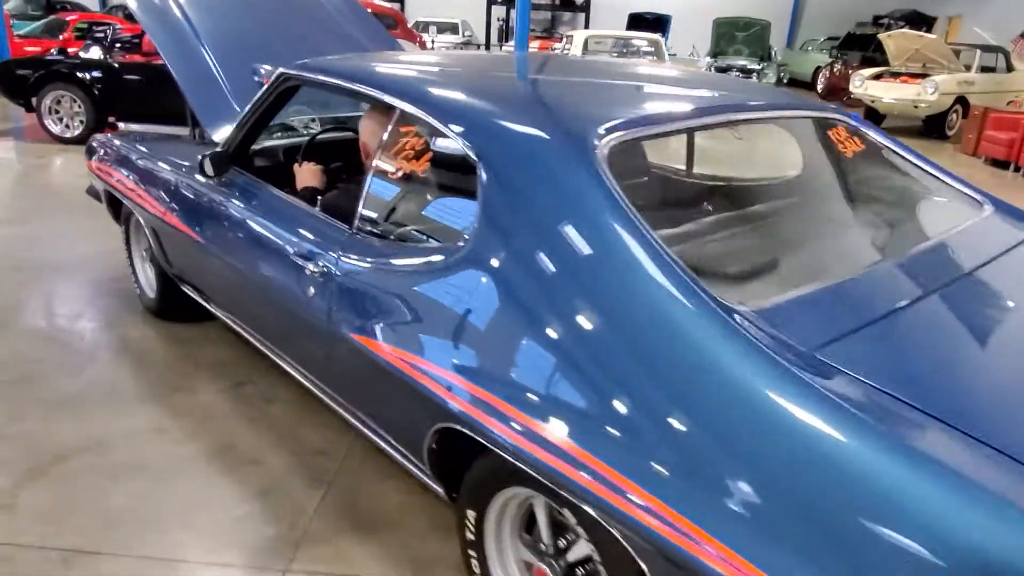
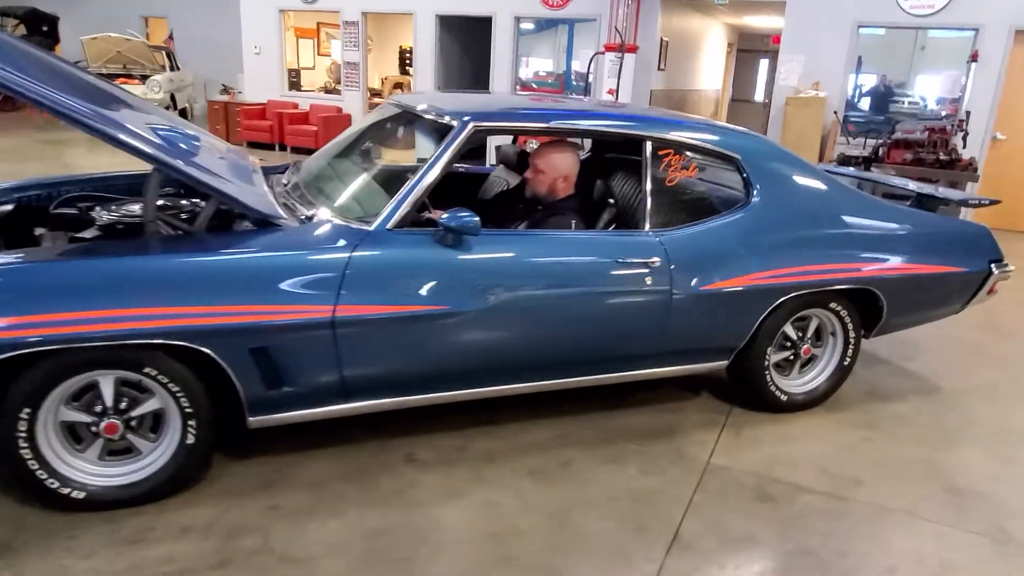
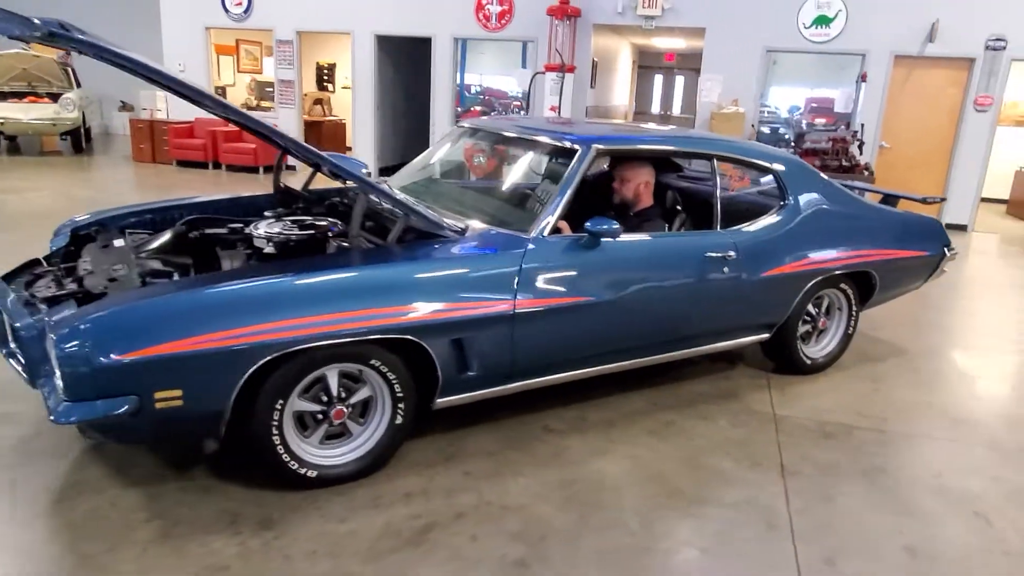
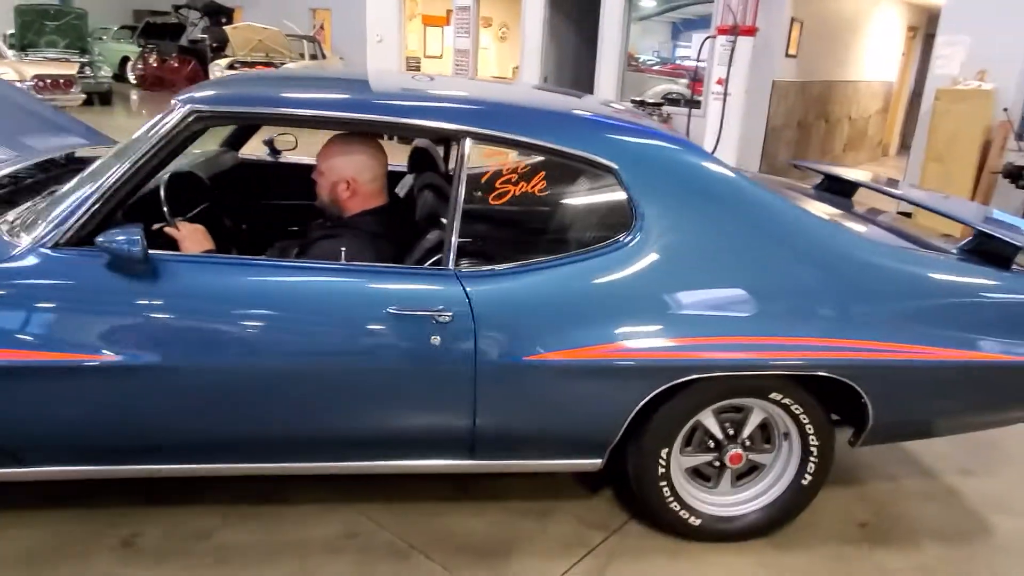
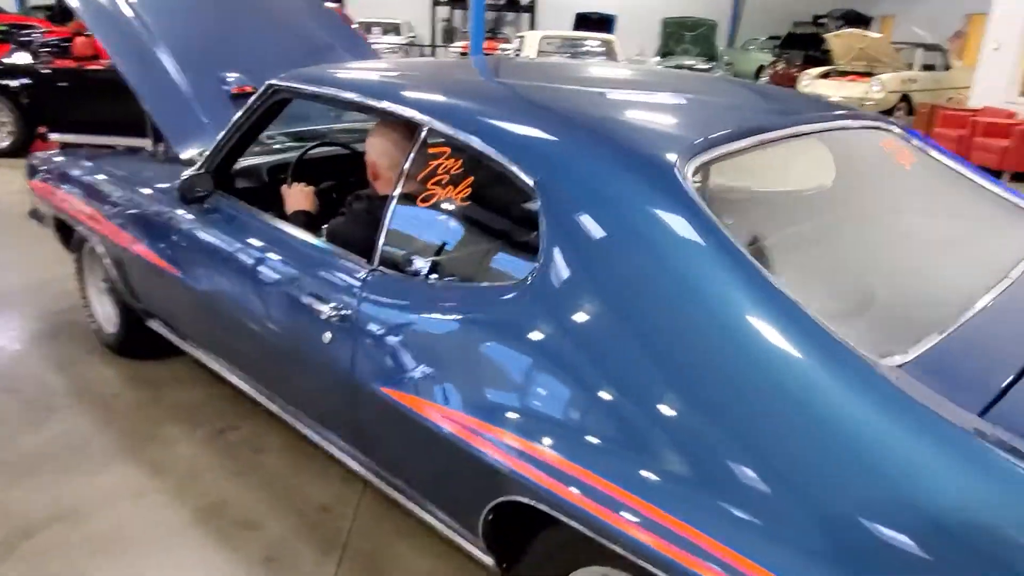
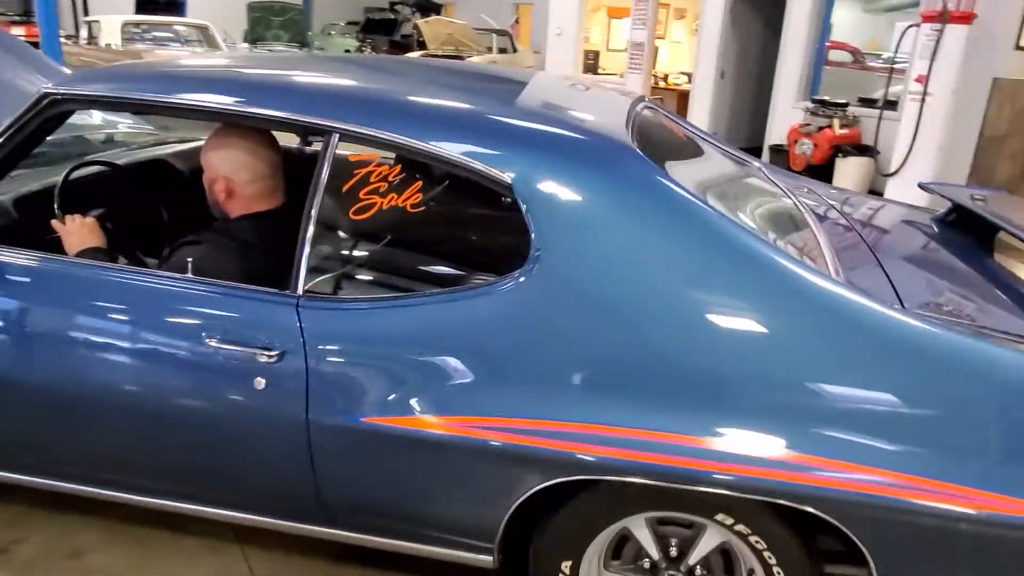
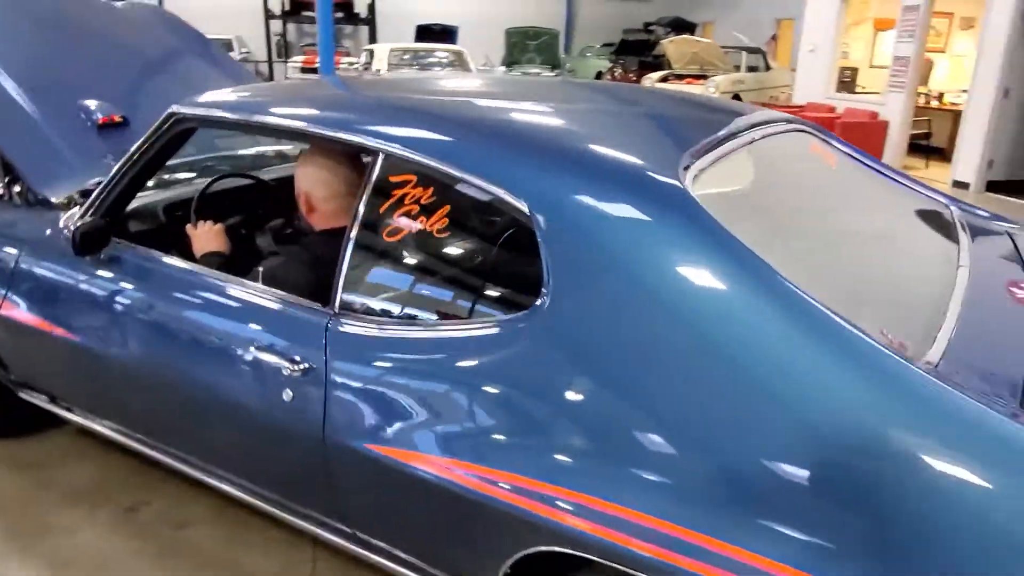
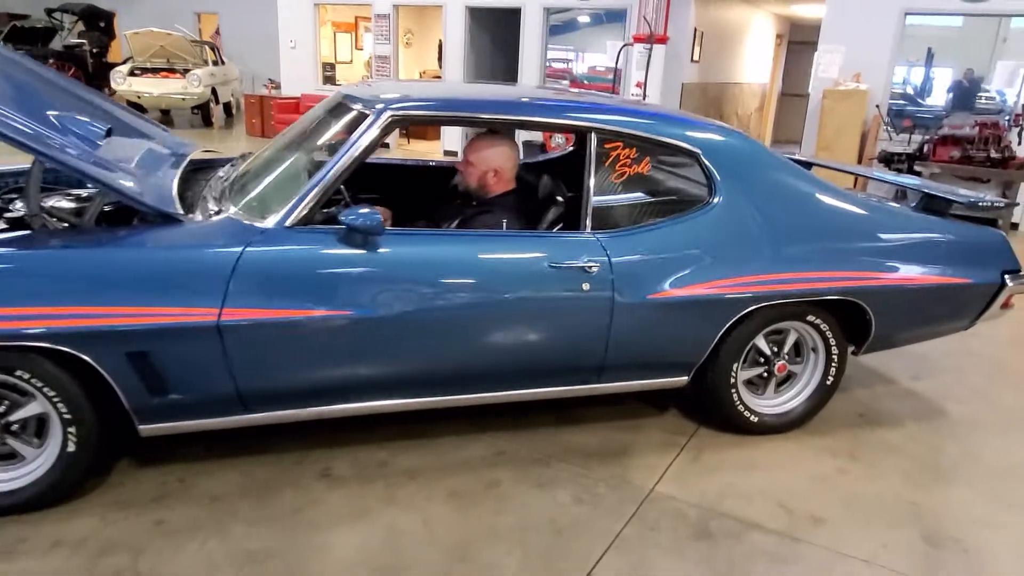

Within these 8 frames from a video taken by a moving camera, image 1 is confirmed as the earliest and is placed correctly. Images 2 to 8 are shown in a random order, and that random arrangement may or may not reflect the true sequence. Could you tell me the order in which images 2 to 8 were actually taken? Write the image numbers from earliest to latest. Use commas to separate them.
5, 7, 6, 4, 8, 2, 3
